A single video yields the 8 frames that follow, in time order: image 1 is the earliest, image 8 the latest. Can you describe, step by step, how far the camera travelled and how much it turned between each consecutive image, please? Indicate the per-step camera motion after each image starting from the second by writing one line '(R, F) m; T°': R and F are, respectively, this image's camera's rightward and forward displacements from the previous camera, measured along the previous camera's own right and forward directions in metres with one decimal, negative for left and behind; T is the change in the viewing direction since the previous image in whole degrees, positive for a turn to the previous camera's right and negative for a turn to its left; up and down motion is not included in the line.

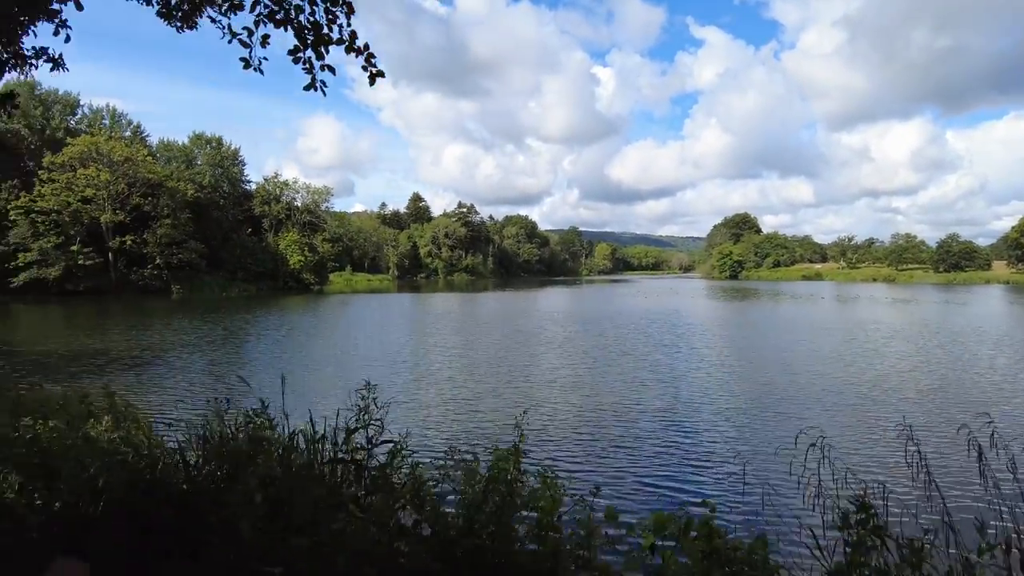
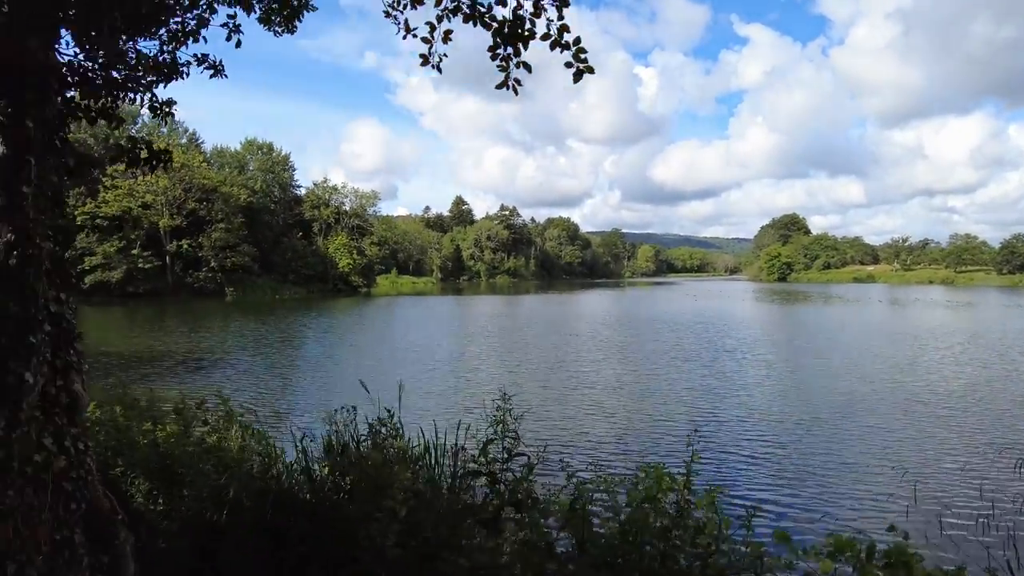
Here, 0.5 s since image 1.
(-0.7, +0.2) m; -3°
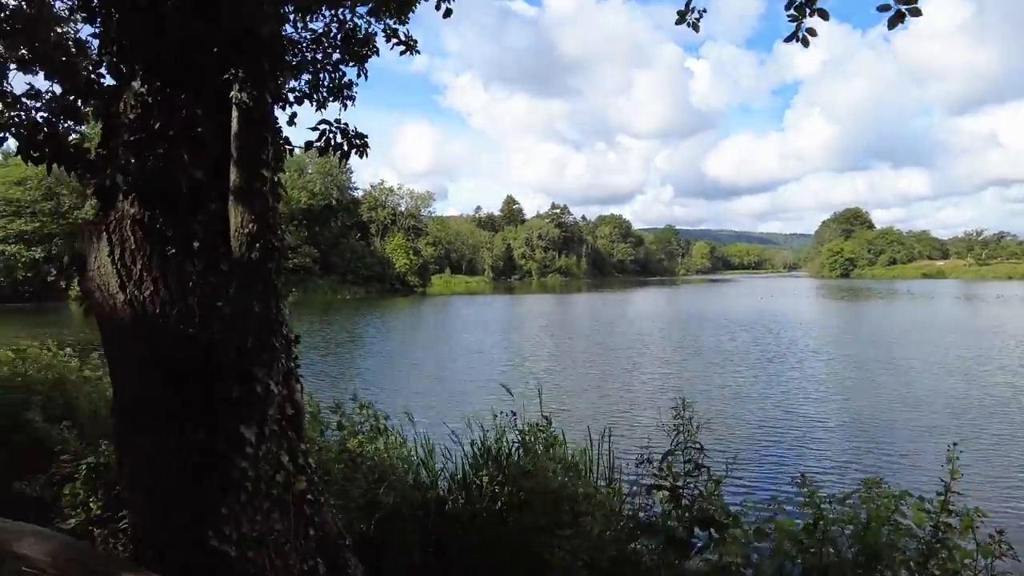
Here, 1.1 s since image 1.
(-0.9, +0.3) m; -4°
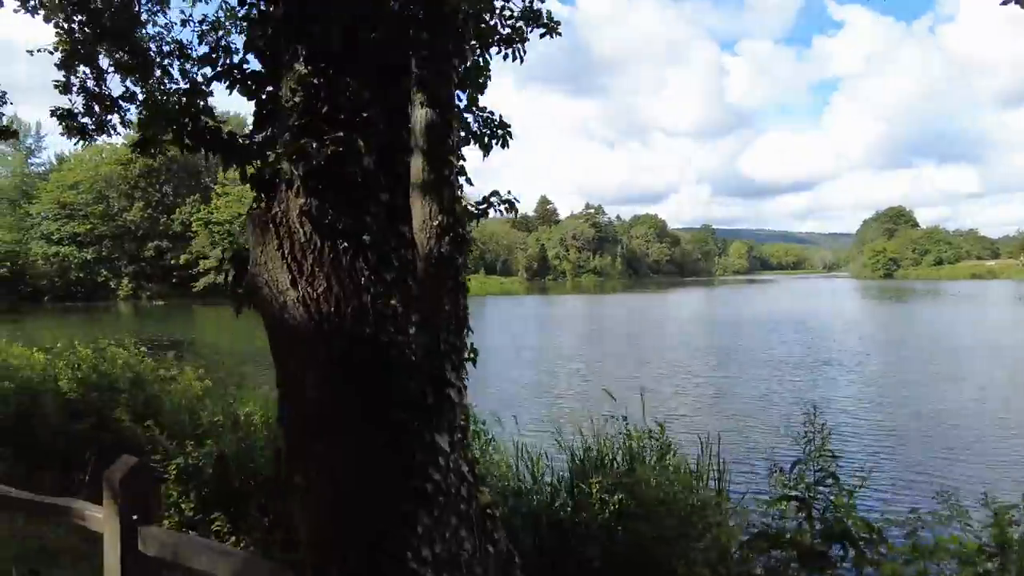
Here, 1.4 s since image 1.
(-0.5, +0.2) m; -3°
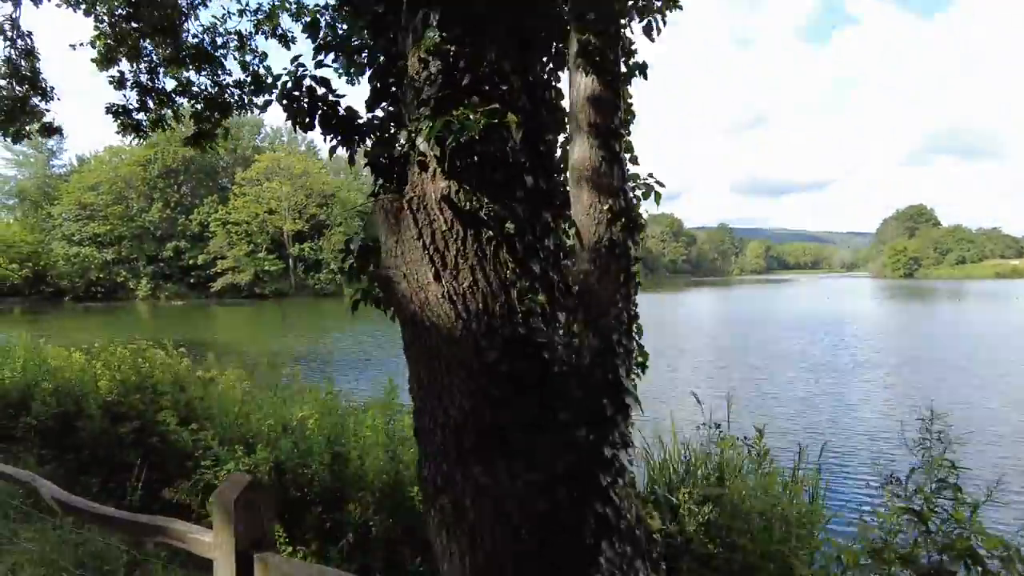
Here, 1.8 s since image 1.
(-0.4, +0.3) m; -1°
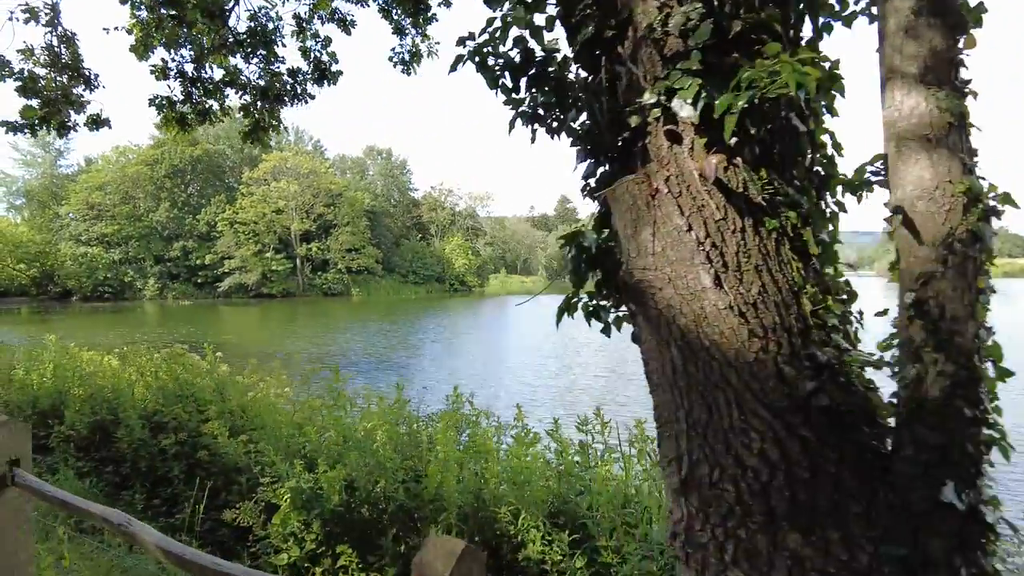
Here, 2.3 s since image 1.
(-0.6, +0.4) m; 0°
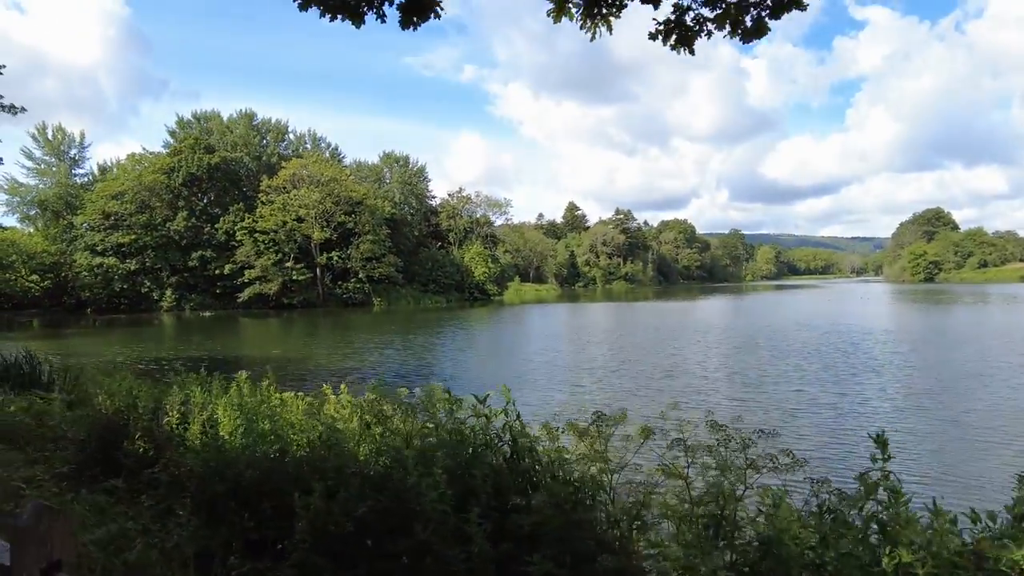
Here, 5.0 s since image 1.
(-3.3, +2.4) m; 0°
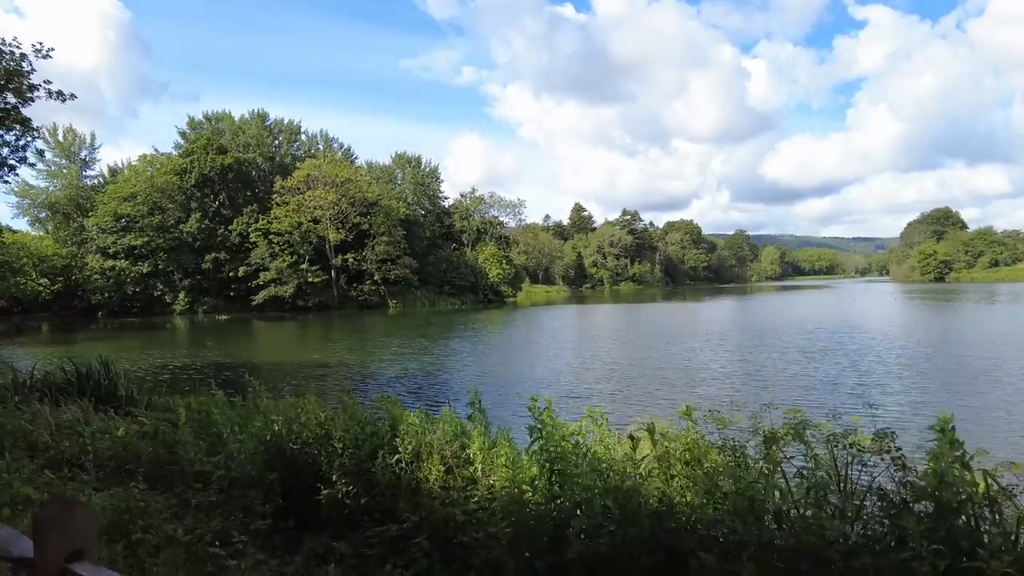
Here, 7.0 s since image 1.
(-2.3, +1.4) m; 0°
